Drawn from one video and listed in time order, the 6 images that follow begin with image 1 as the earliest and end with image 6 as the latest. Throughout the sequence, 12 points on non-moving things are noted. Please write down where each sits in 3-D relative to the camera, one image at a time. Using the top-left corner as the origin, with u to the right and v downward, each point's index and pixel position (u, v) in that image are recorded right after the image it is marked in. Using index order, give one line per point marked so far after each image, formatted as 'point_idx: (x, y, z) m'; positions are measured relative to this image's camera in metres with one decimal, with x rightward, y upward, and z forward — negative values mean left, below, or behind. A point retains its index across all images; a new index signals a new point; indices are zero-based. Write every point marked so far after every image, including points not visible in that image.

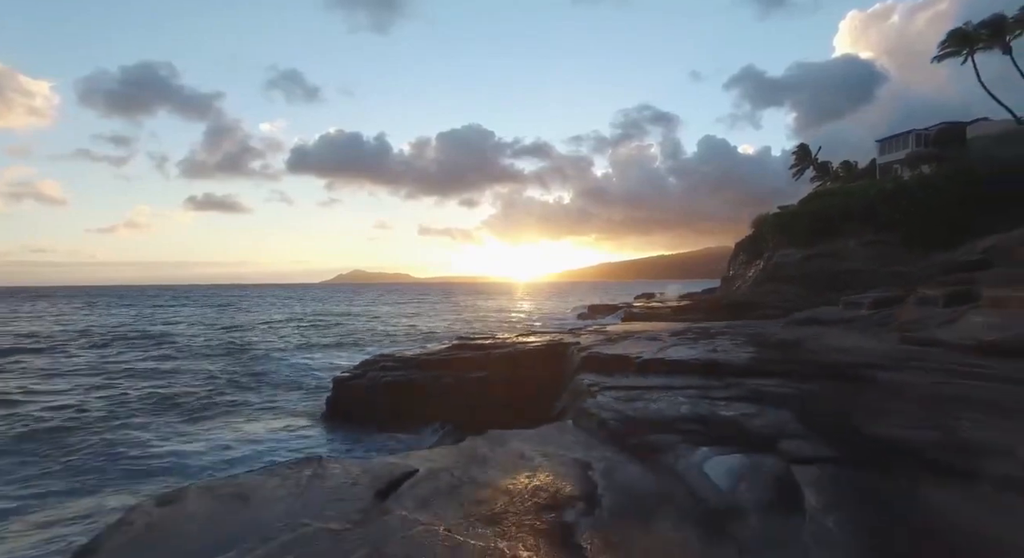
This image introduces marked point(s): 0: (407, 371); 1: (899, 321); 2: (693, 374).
0: (-3.8, -3.4, +17.8) m
1: (+11.2, -1.2, +14.1) m
2: (+4.9, -2.5, +13.4) m
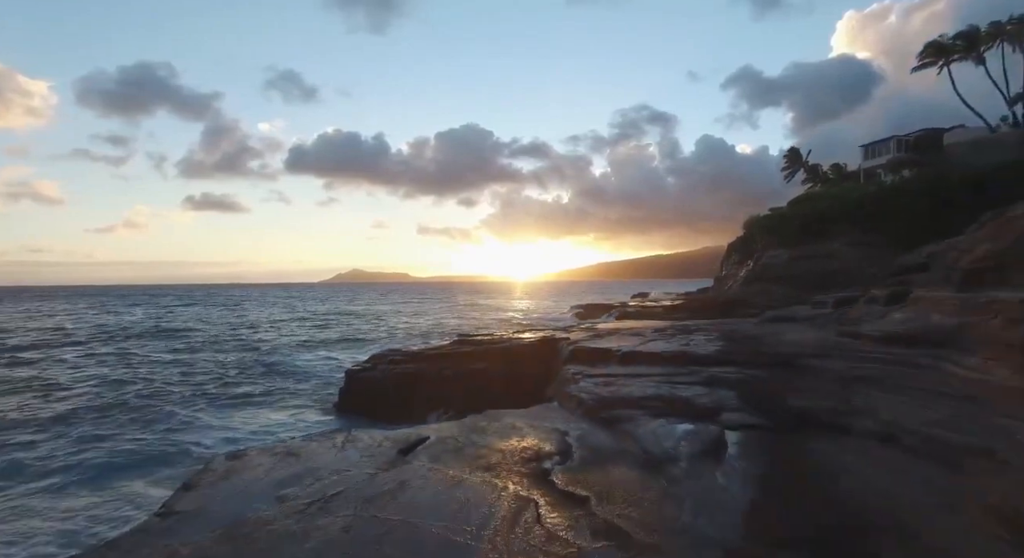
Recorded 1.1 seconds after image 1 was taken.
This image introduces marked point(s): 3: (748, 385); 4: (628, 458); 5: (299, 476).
0: (-4.0, -3.4, +19.8) m
1: (+11.0, -1.3, +16.1) m
2: (+4.8, -2.6, +15.4) m
3: (+5.7, -2.6, +11.8) m
4: (+2.0, -3.0, +8.3) m
5: (-3.5, -3.2, +8.0) m
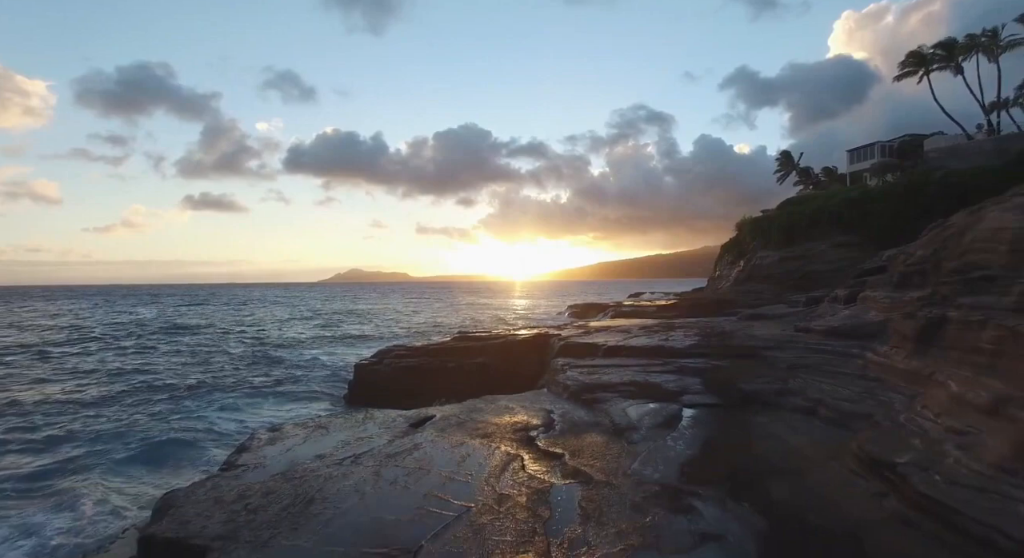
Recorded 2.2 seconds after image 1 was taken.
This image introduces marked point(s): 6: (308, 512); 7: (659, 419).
0: (-4.2, -3.5, +21.6) m
1: (+10.8, -1.3, +18.0) m
2: (+4.6, -2.7, +17.2) m
3: (+5.5, -2.6, +13.6) m
4: (+1.8, -3.1, +10.1) m
5: (-3.6, -3.3, +9.8) m
6: (-2.7, -3.0, +6.5) m
7: (+3.1, -2.9, +10.3) m
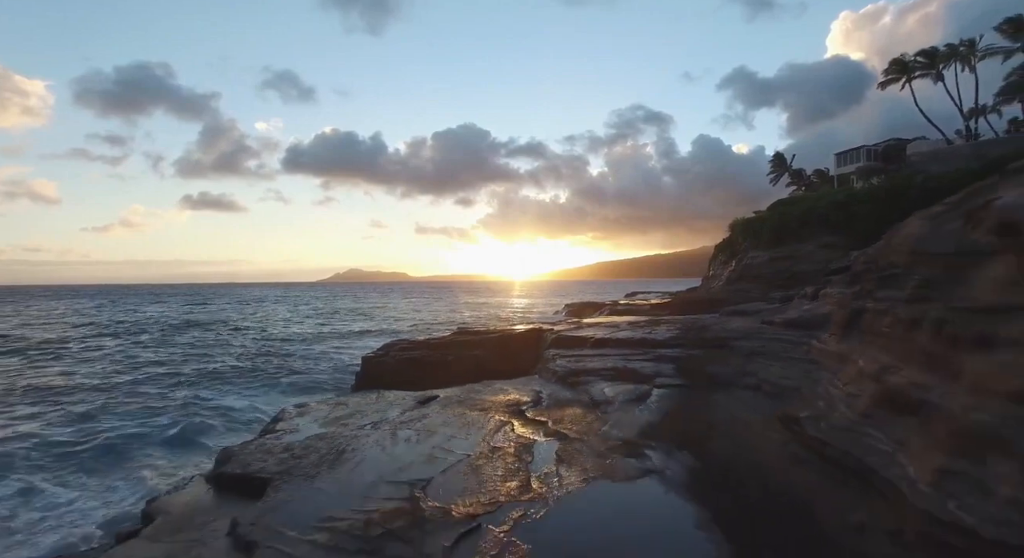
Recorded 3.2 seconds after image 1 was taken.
0: (-4.4, -3.4, +23.3) m
1: (+10.6, -1.2, +19.7) m
2: (+4.4, -2.6, +18.9) m
3: (+5.4, -2.6, +15.4) m
4: (+1.6, -3.0, +11.8) m
5: (-3.8, -3.2, +11.6) m
6: (-2.8, -3.0, +8.2) m
7: (+2.9, -2.9, +12.1) m
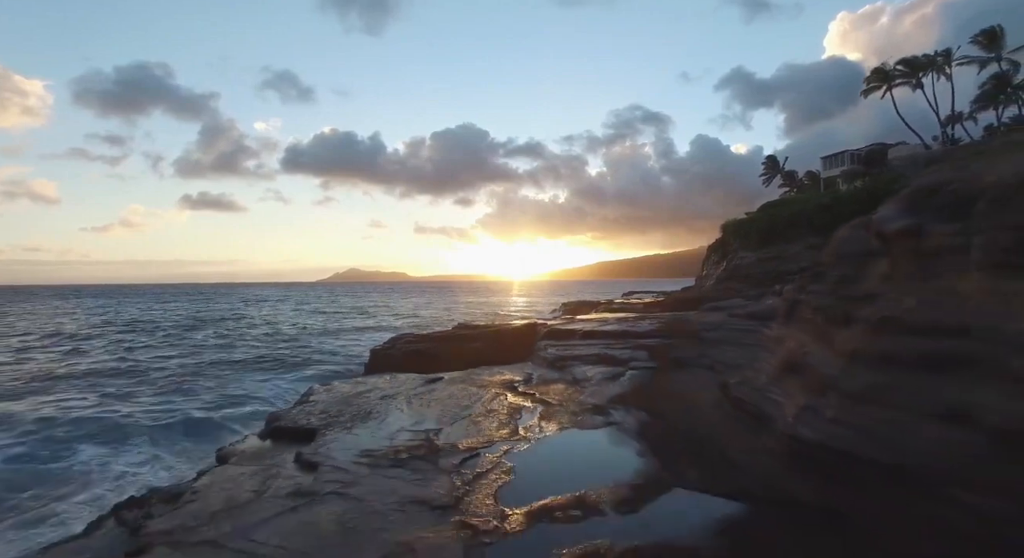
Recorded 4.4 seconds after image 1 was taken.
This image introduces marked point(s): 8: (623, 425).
0: (-4.5, -3.3, +25.4) m
1: (+10.4, -1.2, +21.9) m
2: (+4.2, -2.5, +21.1) m
3: (+5.2, -2.5, +17.5) m
4: (+1.5, -2.9, +13.9) m
5: (-4.0, -3.1, +13.7) m
6: (-3.0, -2.9, +10.3) m
7: (+2.8, -2.8, +14.2) m
8: (+2.2, -2.8, +9.6) m
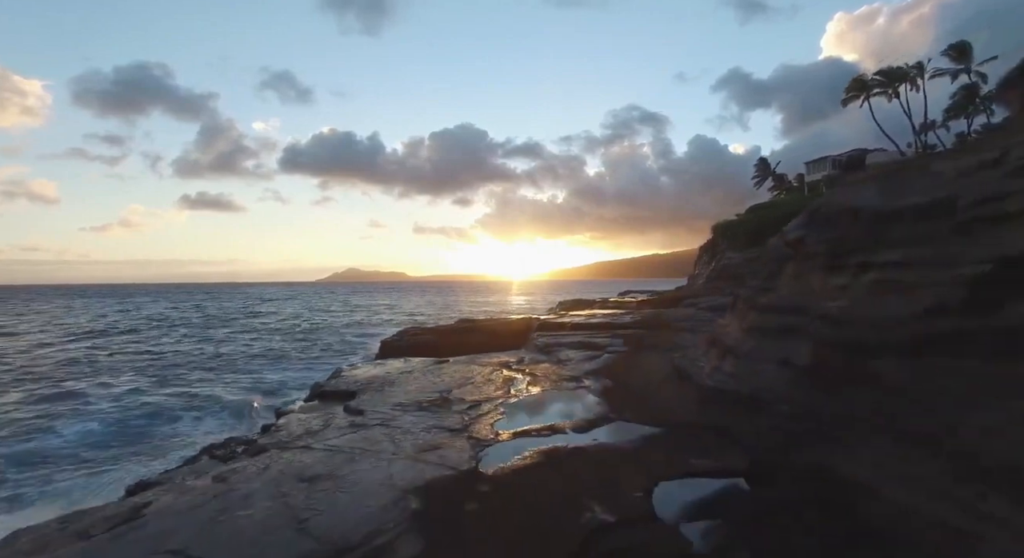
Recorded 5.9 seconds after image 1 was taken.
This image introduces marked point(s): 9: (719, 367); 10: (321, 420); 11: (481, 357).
0: (-4.8, -3.2, +28.1) m
1: (+10.2, -1.1, +24.6) m
2: (+4.0, -2.4, +23.8) m
3: (+5.0, -2.4, +20.3) m
4: (+1.3, -2.8, +16.7) m
5: (-4.1, -3.0, +16.4) m
6: (-3.1, -2.8, +13.0) m
7: (+2.6, -2.7, +16.9) m
8: (+2.0, -2.8, +12.3) m
9: (+4.1, -1.7, +9.7) m
10: (-3.9, -2.9, +9.9) m
11: (-1.2, -3.0, +18.2) m
